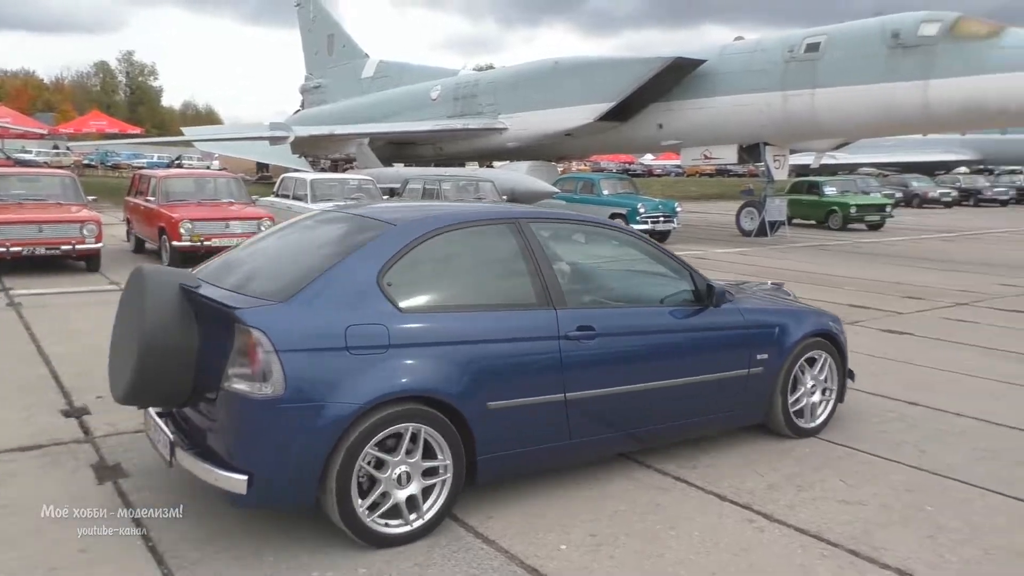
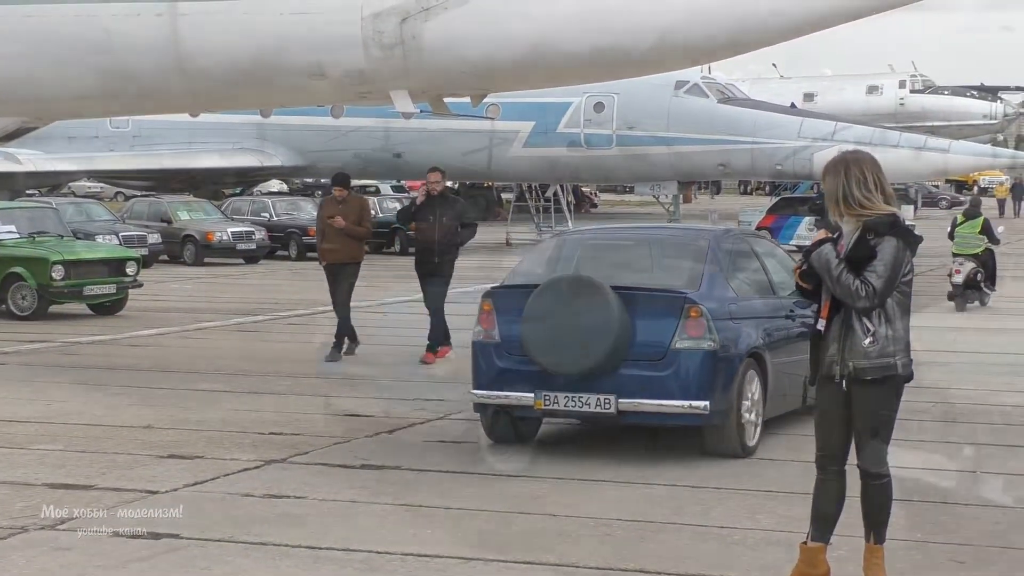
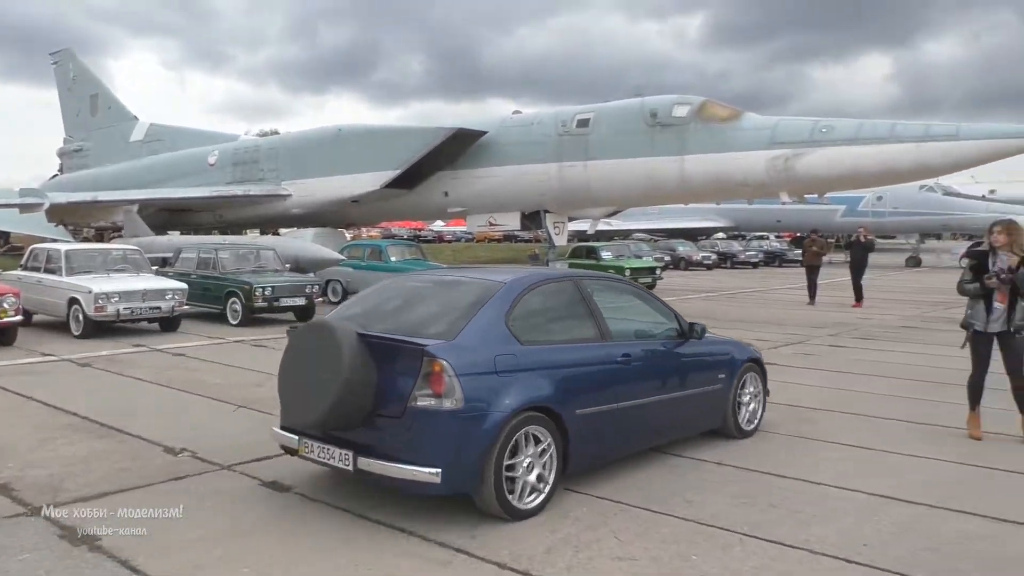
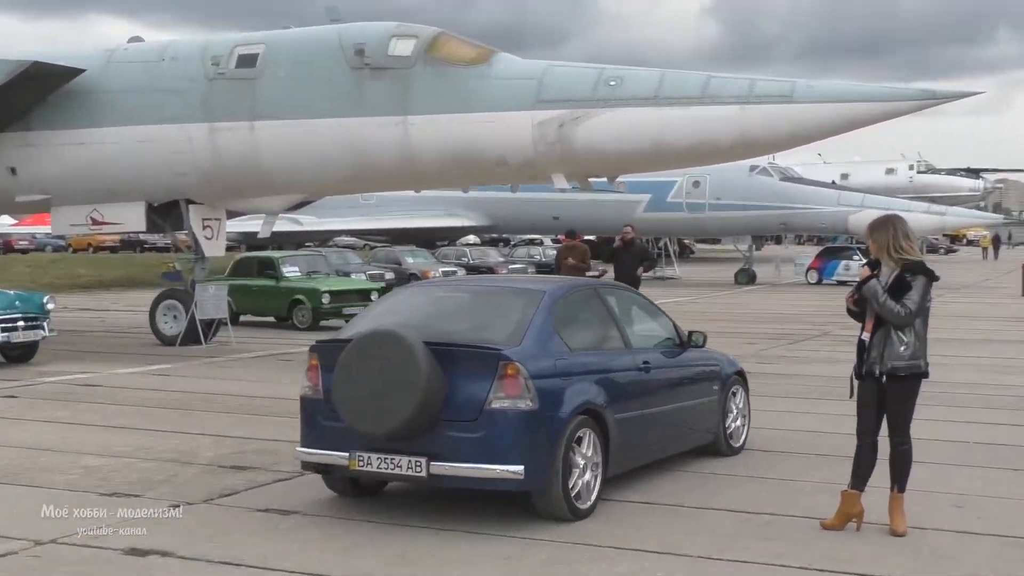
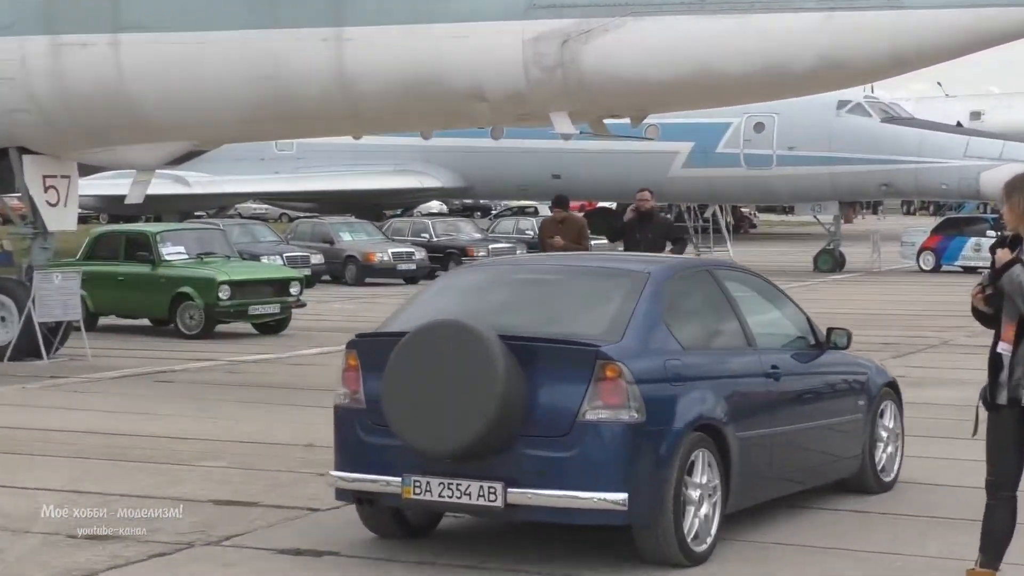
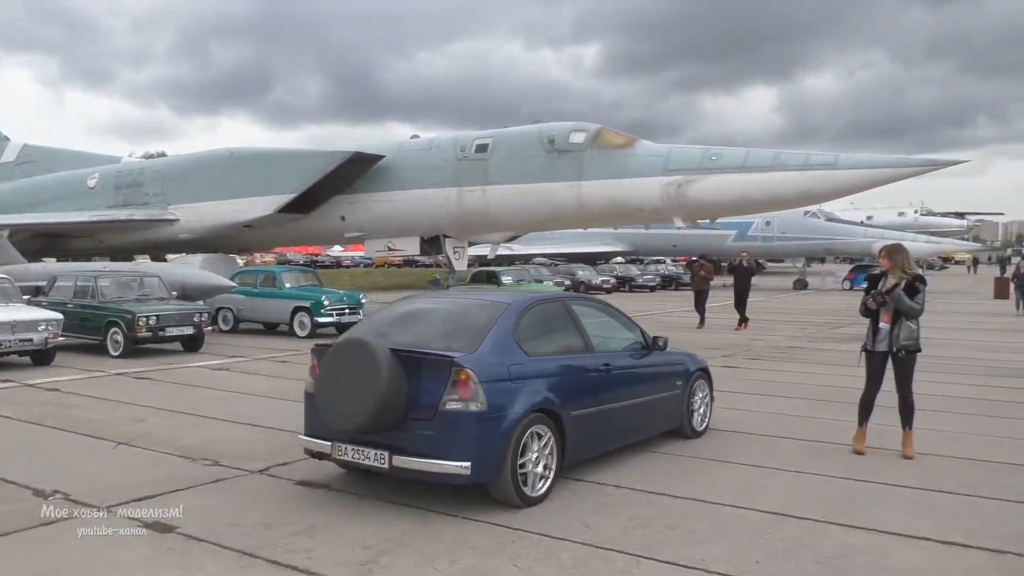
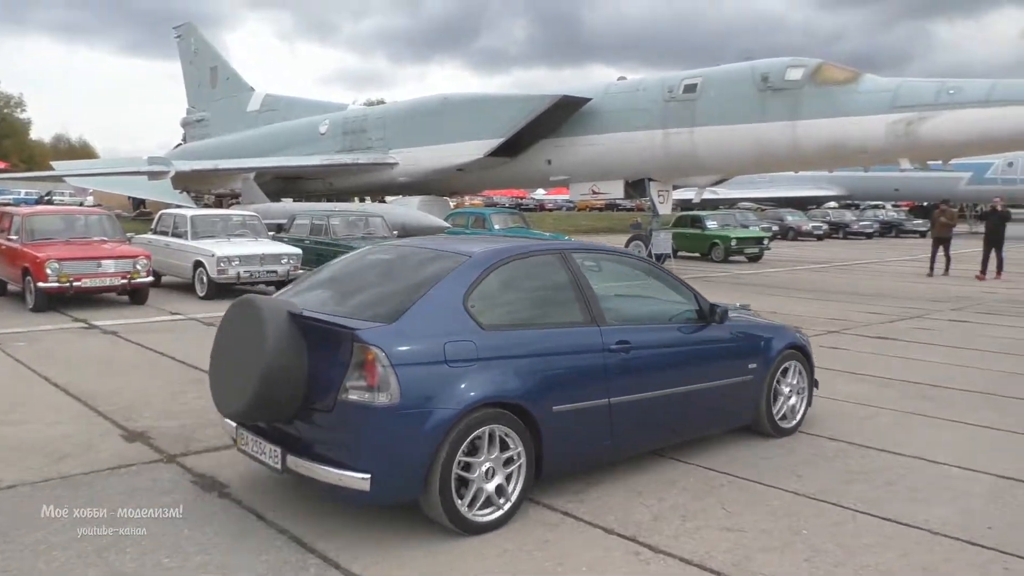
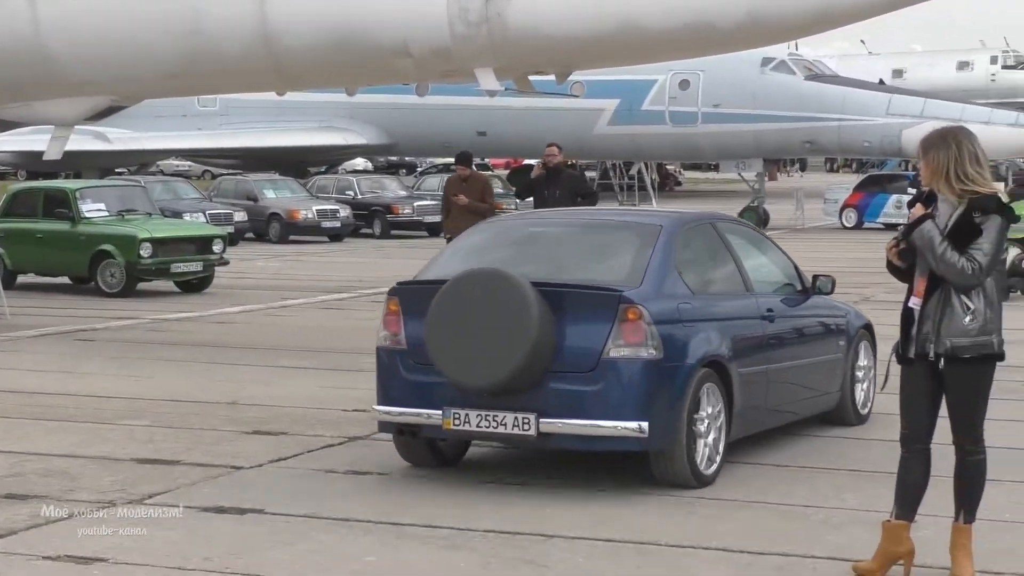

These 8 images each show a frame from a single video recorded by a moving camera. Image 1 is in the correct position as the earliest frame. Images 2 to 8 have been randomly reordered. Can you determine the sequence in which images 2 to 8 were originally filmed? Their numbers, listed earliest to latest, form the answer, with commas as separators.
7, 3, 6, 4, 5, 8, 2
